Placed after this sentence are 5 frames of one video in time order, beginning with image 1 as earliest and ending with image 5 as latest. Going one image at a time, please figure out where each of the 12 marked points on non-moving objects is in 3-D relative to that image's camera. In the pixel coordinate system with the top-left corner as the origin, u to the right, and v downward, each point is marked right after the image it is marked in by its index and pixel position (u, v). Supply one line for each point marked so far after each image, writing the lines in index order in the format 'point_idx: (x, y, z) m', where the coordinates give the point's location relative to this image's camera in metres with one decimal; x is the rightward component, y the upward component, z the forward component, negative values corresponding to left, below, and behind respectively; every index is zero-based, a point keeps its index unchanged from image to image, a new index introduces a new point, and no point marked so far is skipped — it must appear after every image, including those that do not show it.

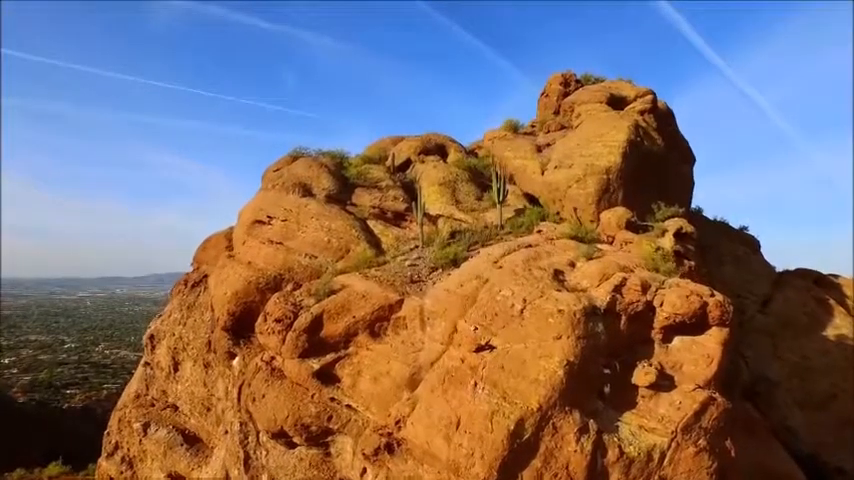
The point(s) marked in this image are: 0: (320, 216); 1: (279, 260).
0: (-2.2, +0.5, +13.8) m
1: (-2.9, -0.4, +13.3) m
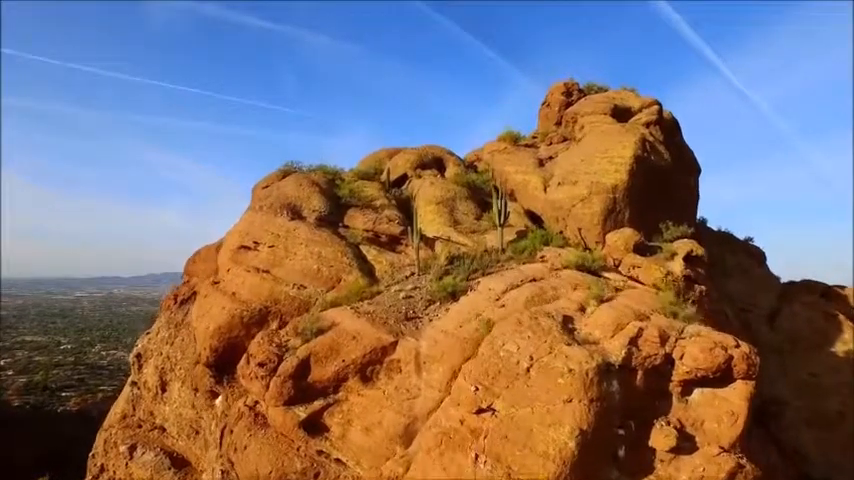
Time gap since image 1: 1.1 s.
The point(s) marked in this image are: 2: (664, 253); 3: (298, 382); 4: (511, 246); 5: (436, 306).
0: (-2.3, 0.0, +12.9) m
1: (-3.0, -0.9, +12.4) m
2: (+5.2, -0.3, +14.9) m
3: (-1.9, -2.1, +10.0) m
4: (+1.7, -0.1, +14.0) m
5: (+0.2, -1.1, +11.5) m
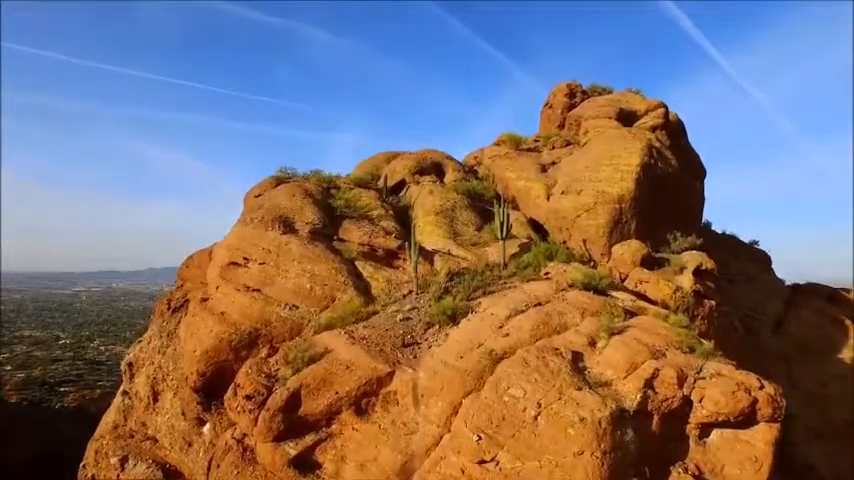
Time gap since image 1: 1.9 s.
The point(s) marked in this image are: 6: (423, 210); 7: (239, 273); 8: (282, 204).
0: (-2.3, -0.3, +12.3) m
1: (-3.0, -1.2, +11.8) m
2: (+5.2, -0.6, +14.3) m
3: (-1.9, -2.4, +9.4) m
4: (+1.7, -0.4, +13.4) m
5: (+0.1, -1.4, +10.8) m
6: (-0.1, +0.7, +15.2) m
7: (-3.5, -0.6, +12.5) m
8: (-3.0, +0.8, +14.1) m
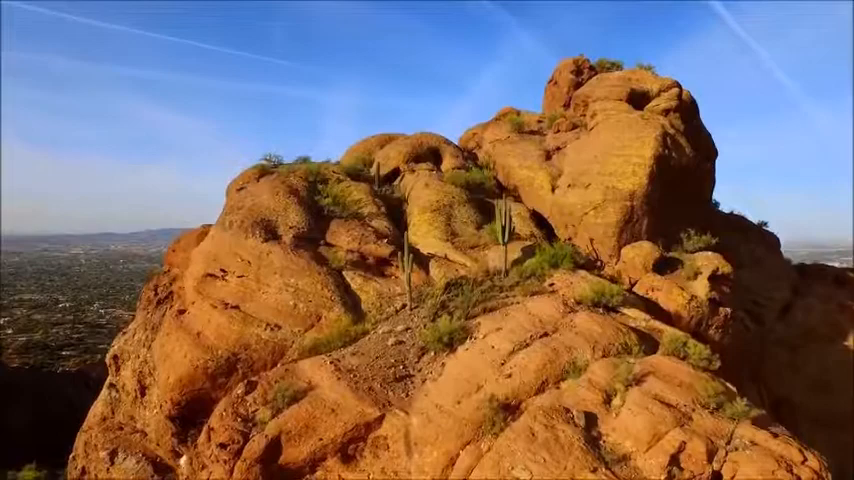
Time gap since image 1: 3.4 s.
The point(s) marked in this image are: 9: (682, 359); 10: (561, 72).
0: (-2.4, -0.5, +11.2) m
1: (-3.1, -1.5, +10.8) m
2: (+5.1, -0.6, +13.2) m
3: (-2.0, -2.8, +8.5) m
4: (+1.6, -0.5, +12.4) m
5: (0.0, -1.7, +9.9) m
6: (-0.2, +0.7, +14.1) m
7: (-3.6, -0.8, +11.5) m
8: (-3.1, +0.7, +13.0) m
9: (+3.7, -1.8, +9.9) m
10: (+3.9, +4.9, +19.6) m
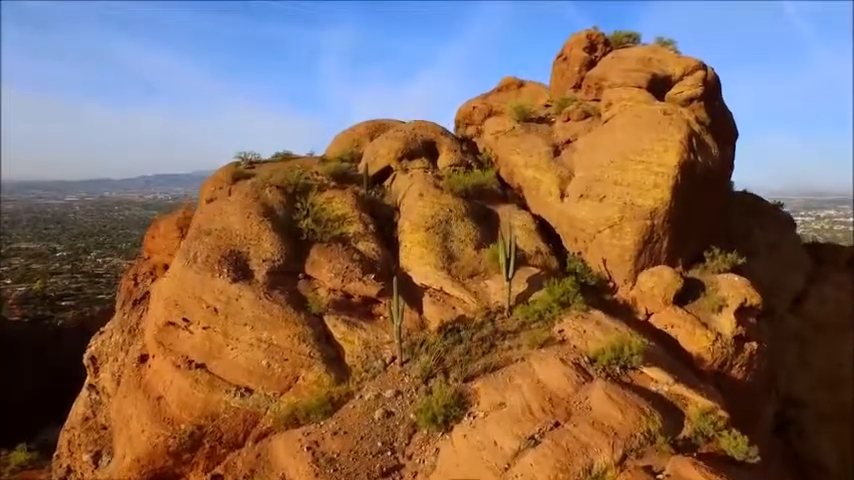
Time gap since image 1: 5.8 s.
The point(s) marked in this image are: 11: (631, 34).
0: (-2.5, -1.2, +9.8) m
1: (-3.2, -2.2, +9.5) m
2: (+4.9, -1.0, +11.8) m
3: (-2.1, -3.7, +7.3) m
4: (+1.5, -1.1, +10.9) m
5: (-0.1, -2.5, +8.5) m
6: (-0.3, +0.2, +12.5) m
7: (-3.7, -1.5, +10.1) m
8: (-3.3, +0.1, +11.4) m
9: (+3.6, -2.5, +8.6) m
10: (+3.7, +5.0, +17.7) m
11: (+5.4, +5.4, +17.9) m
